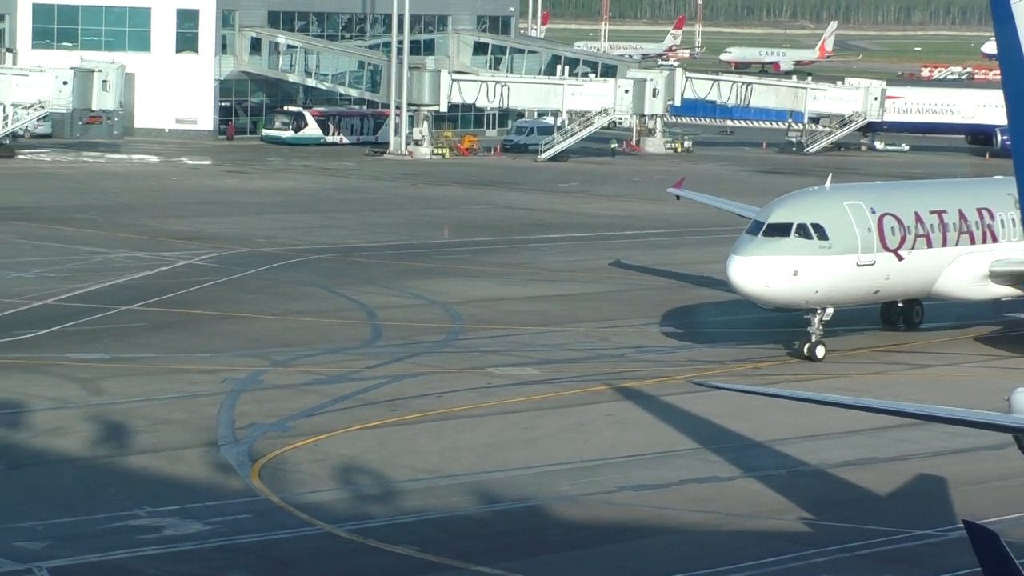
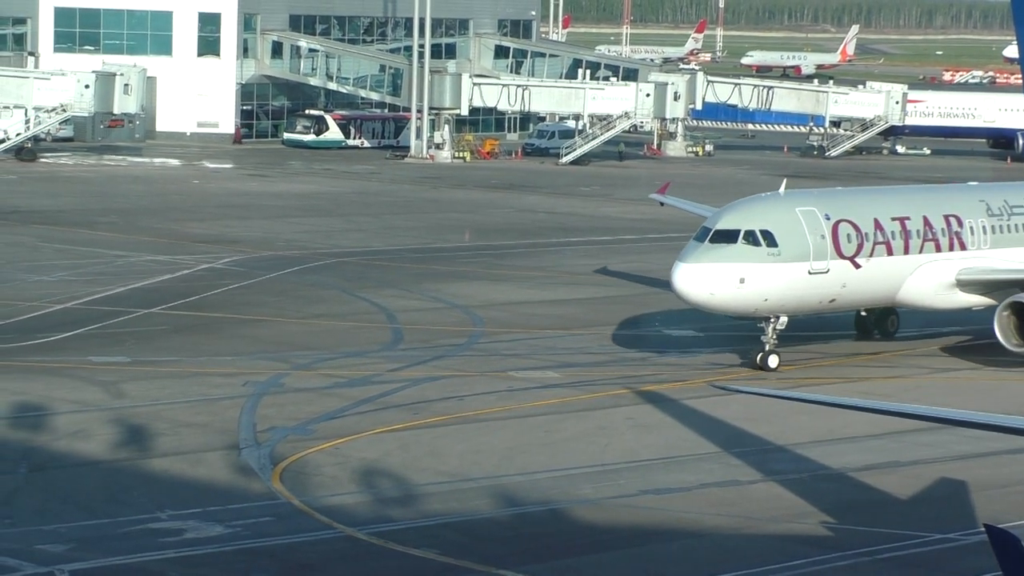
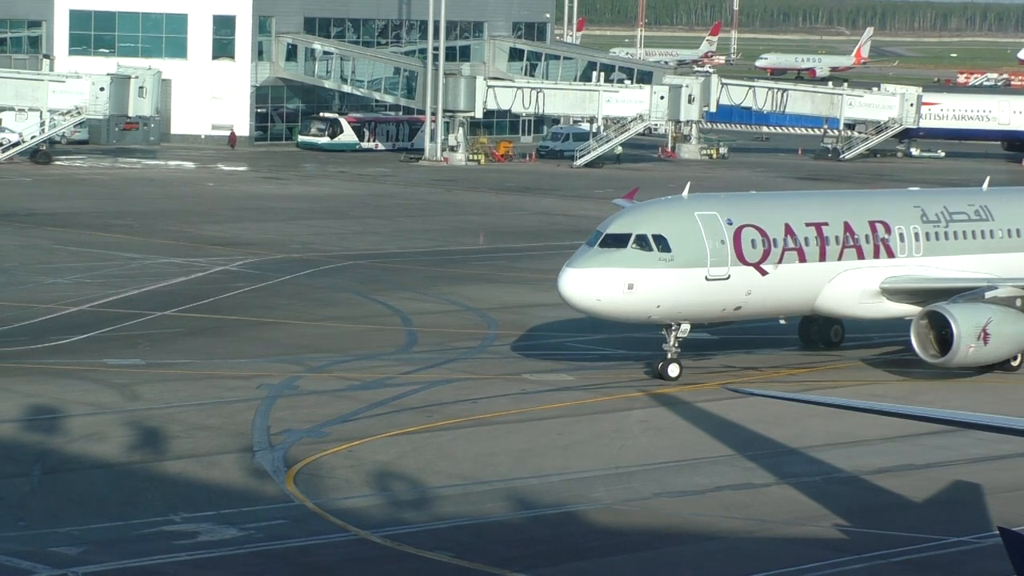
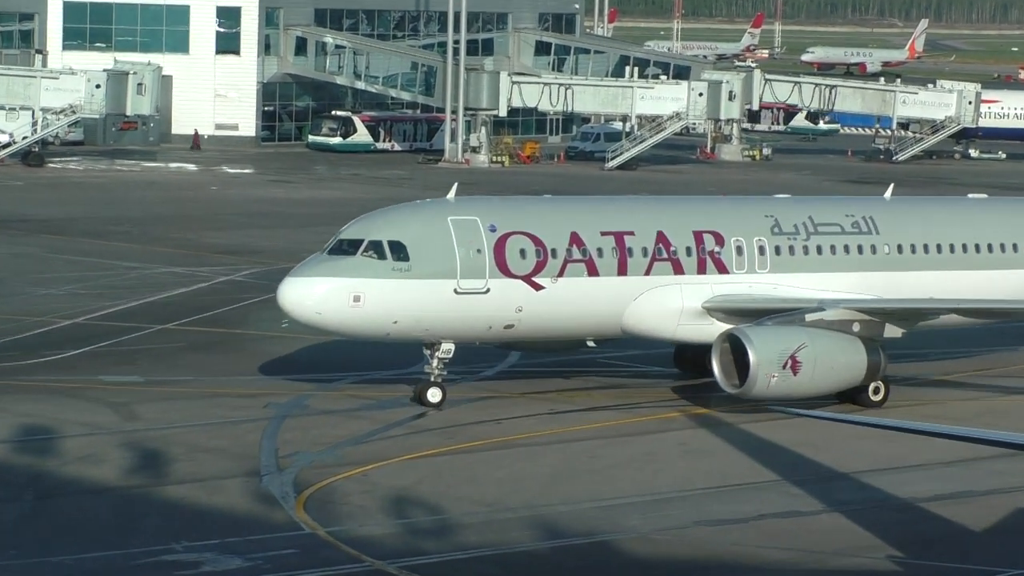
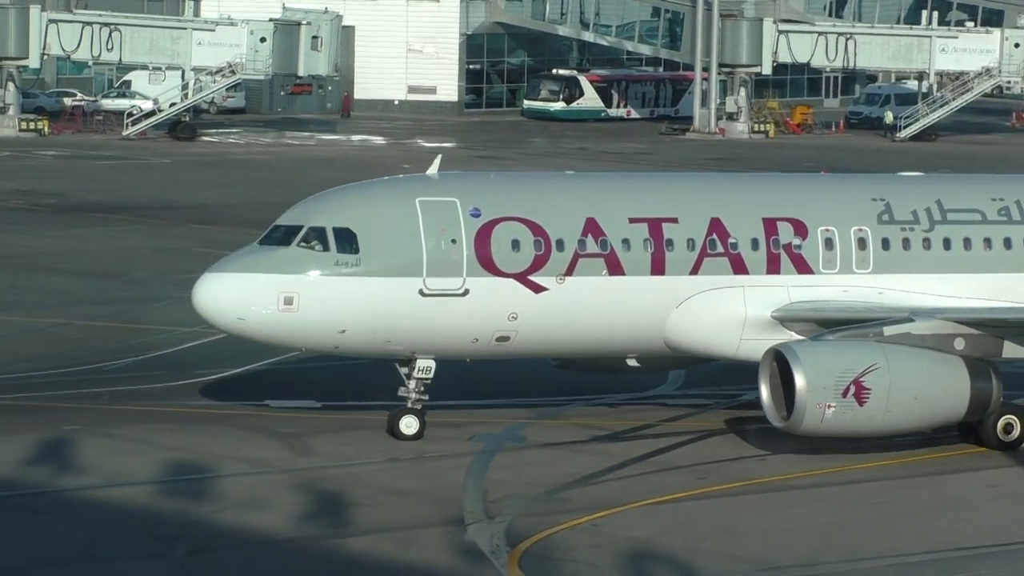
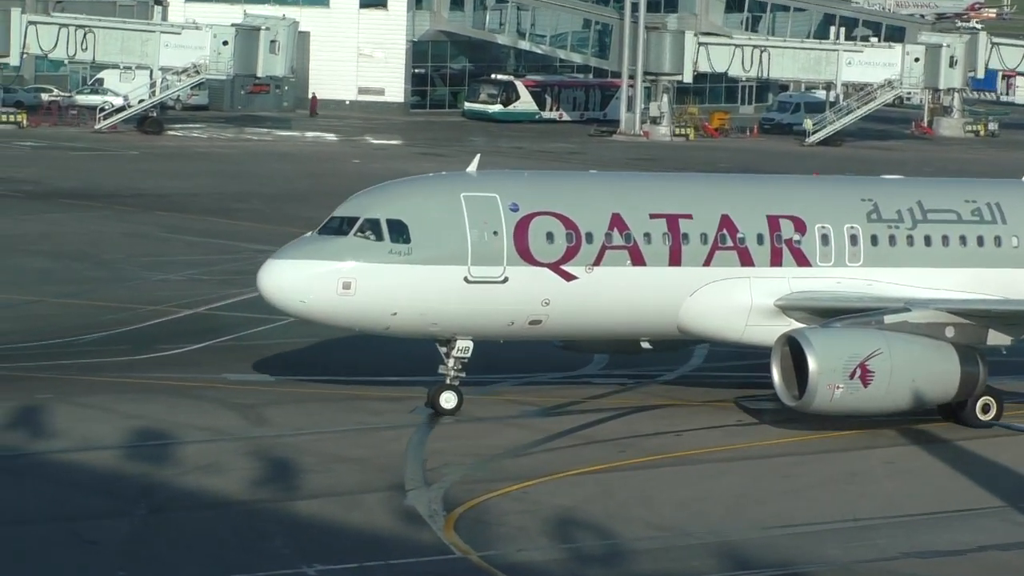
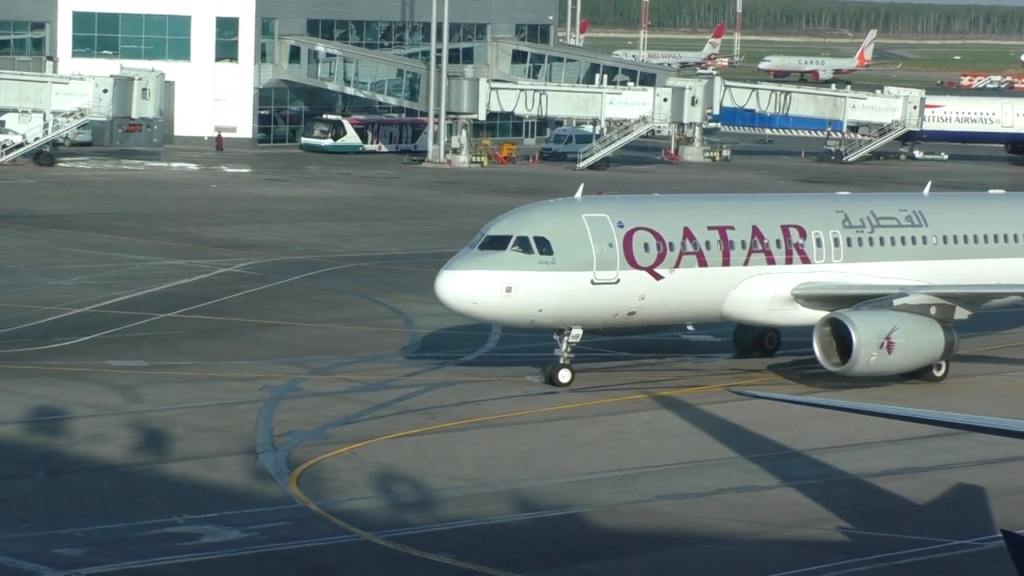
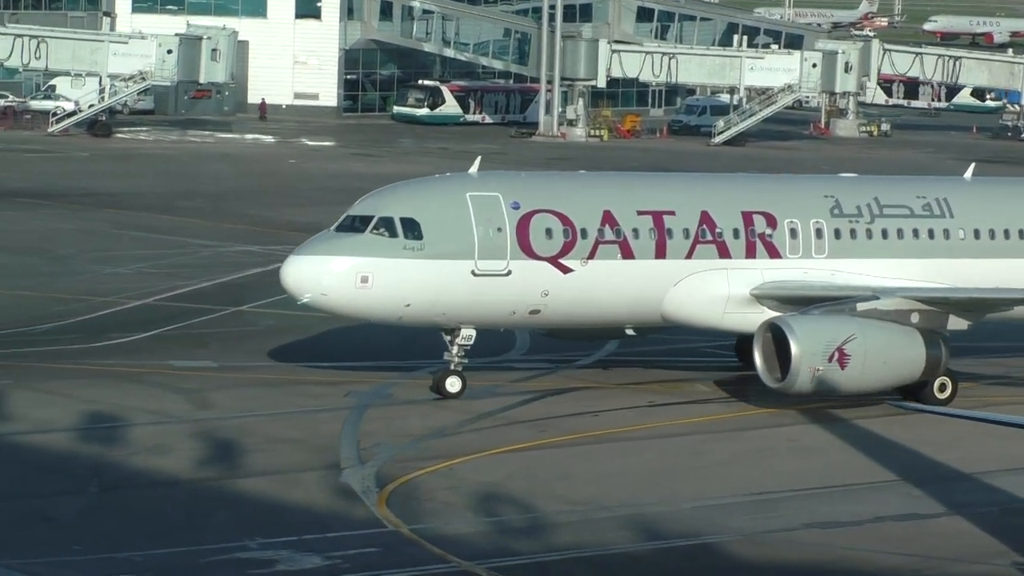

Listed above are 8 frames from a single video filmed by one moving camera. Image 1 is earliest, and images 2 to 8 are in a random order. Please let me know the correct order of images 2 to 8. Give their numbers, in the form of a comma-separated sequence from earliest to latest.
2, 3, 7, 4, 8, 6, 5
